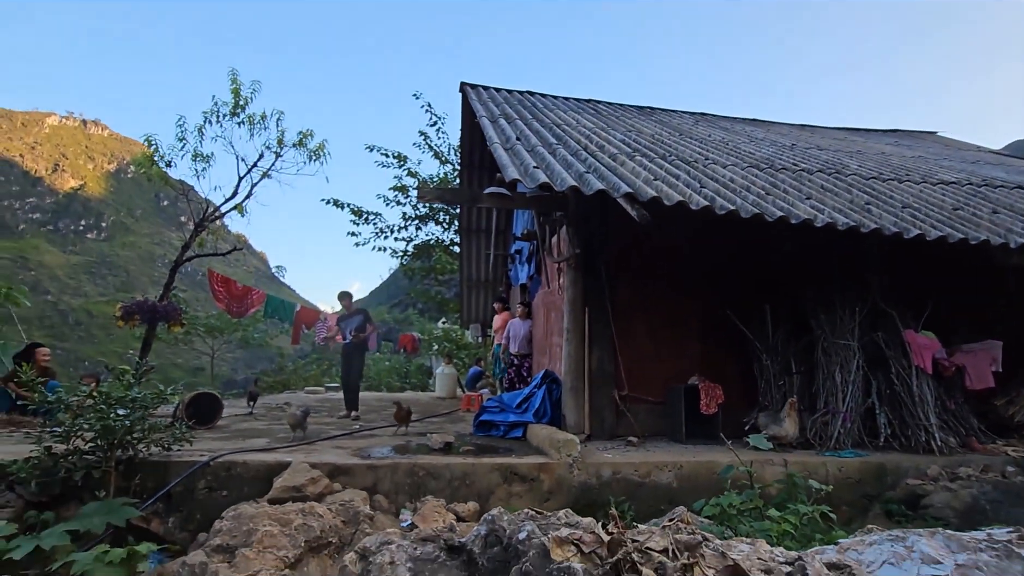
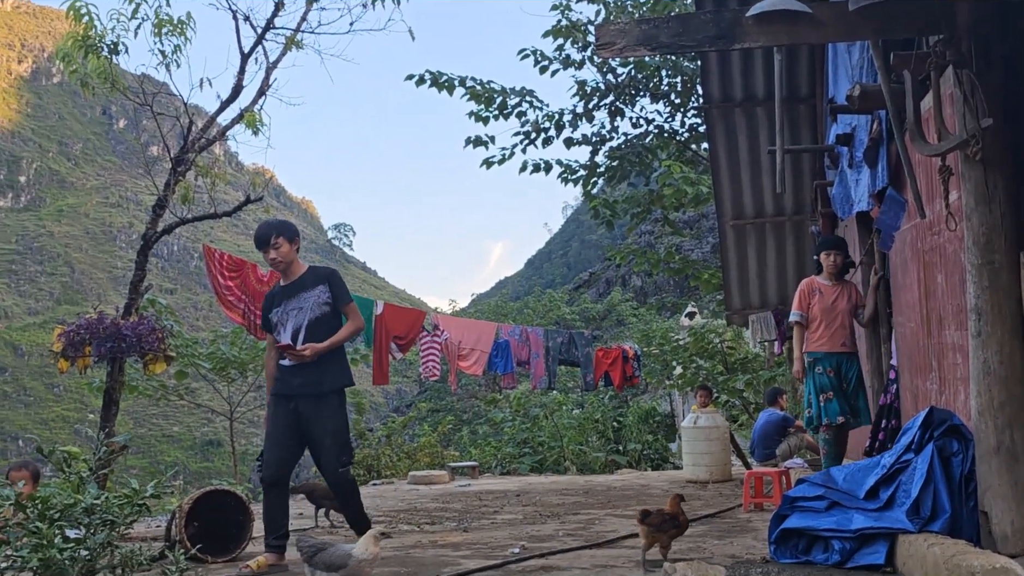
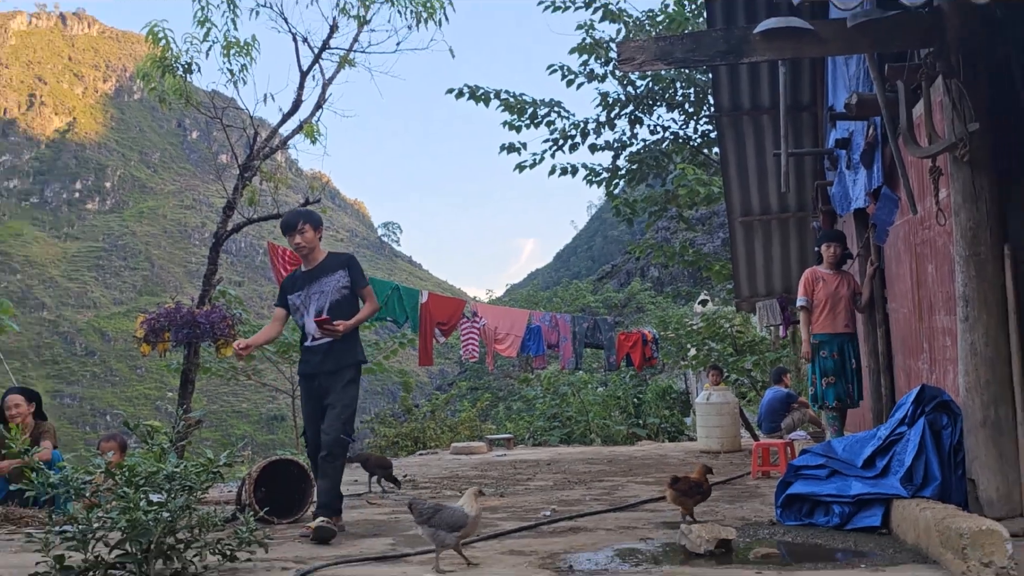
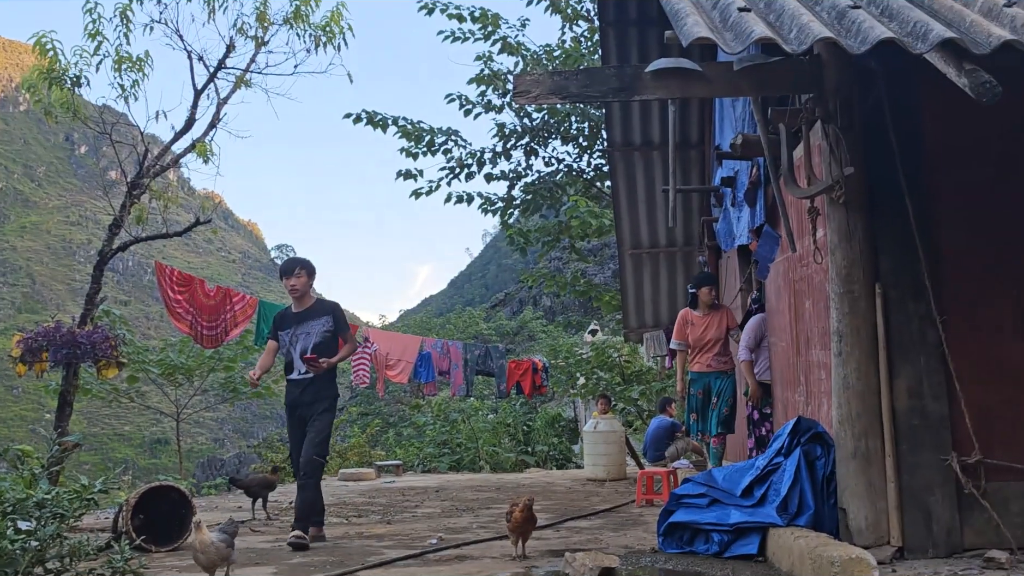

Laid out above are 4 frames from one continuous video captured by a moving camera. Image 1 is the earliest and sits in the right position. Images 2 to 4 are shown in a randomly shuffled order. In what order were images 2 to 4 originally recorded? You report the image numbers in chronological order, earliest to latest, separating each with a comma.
4, 2, 3
